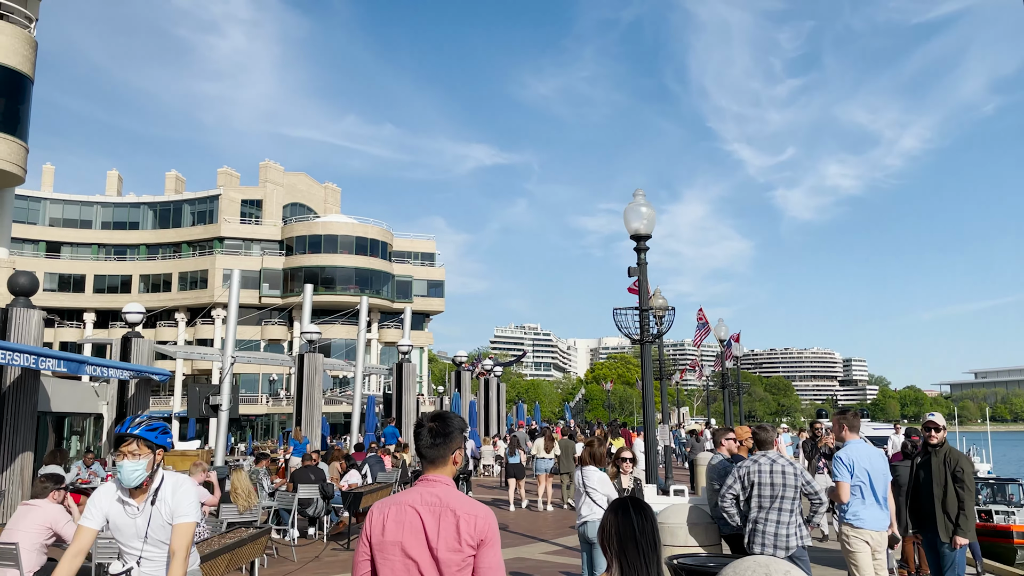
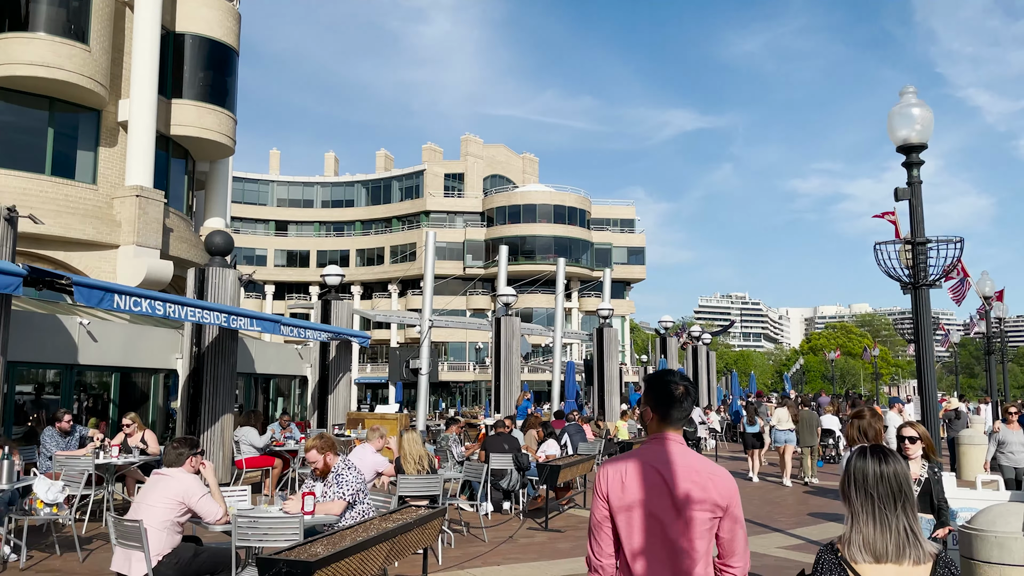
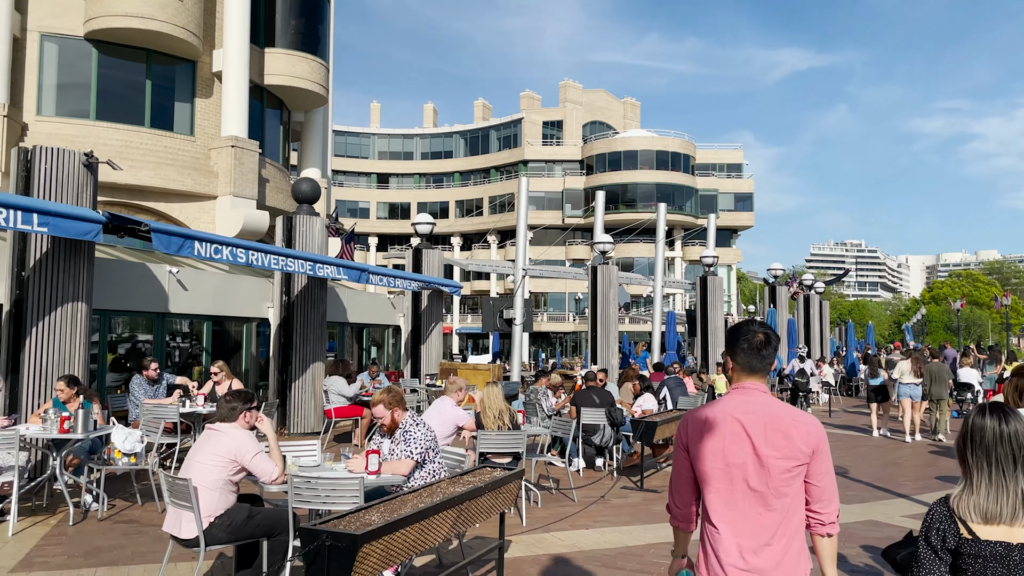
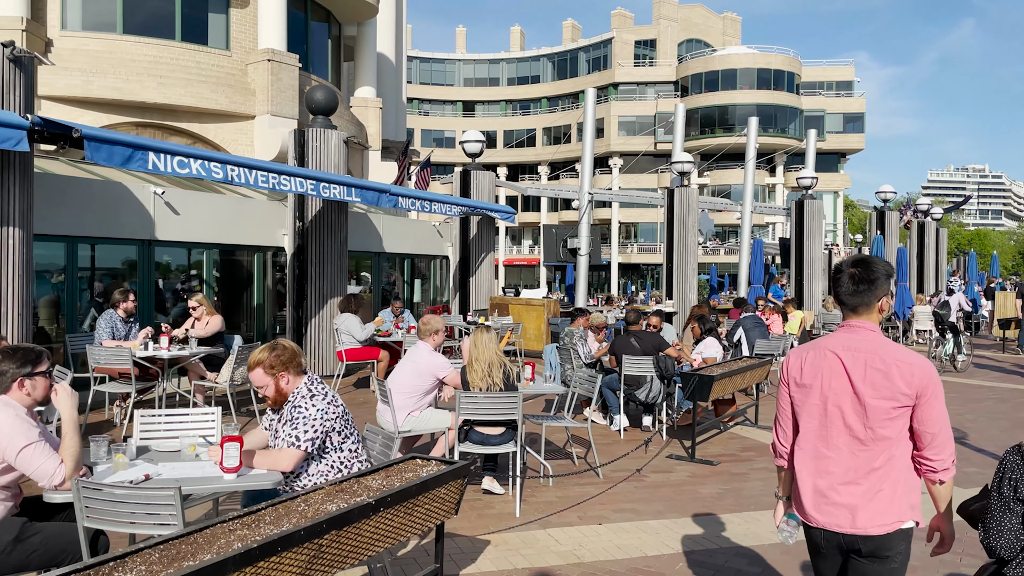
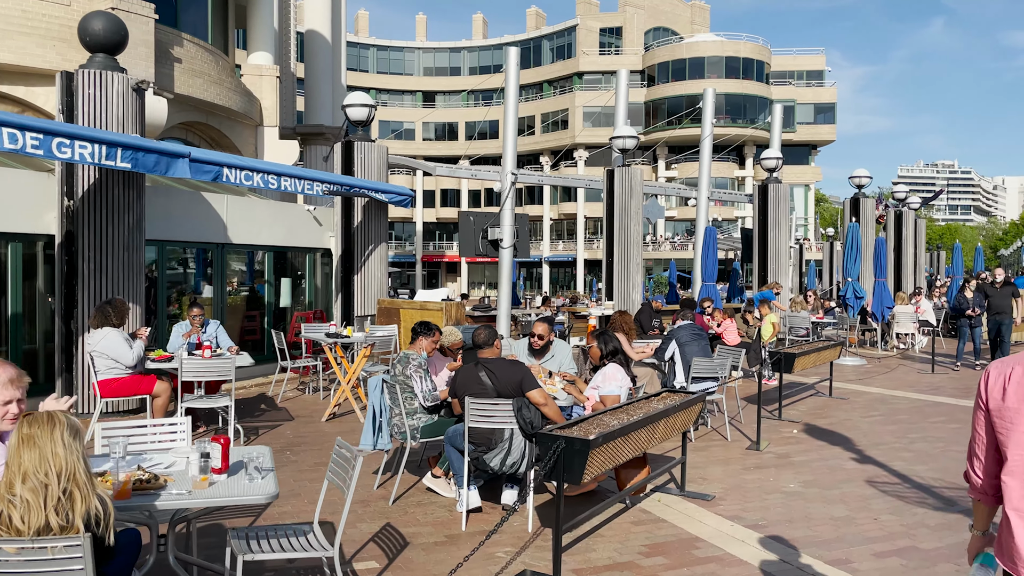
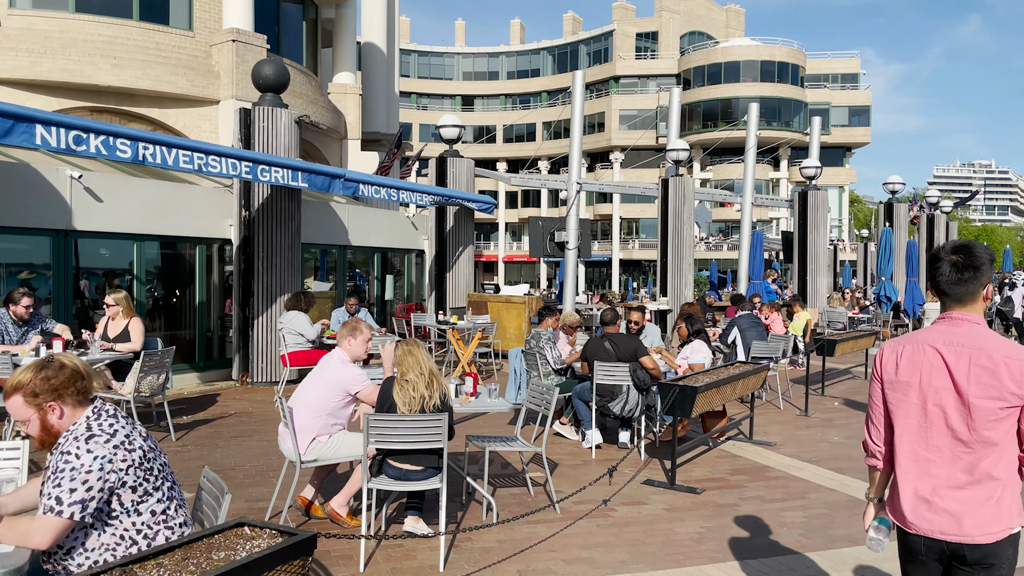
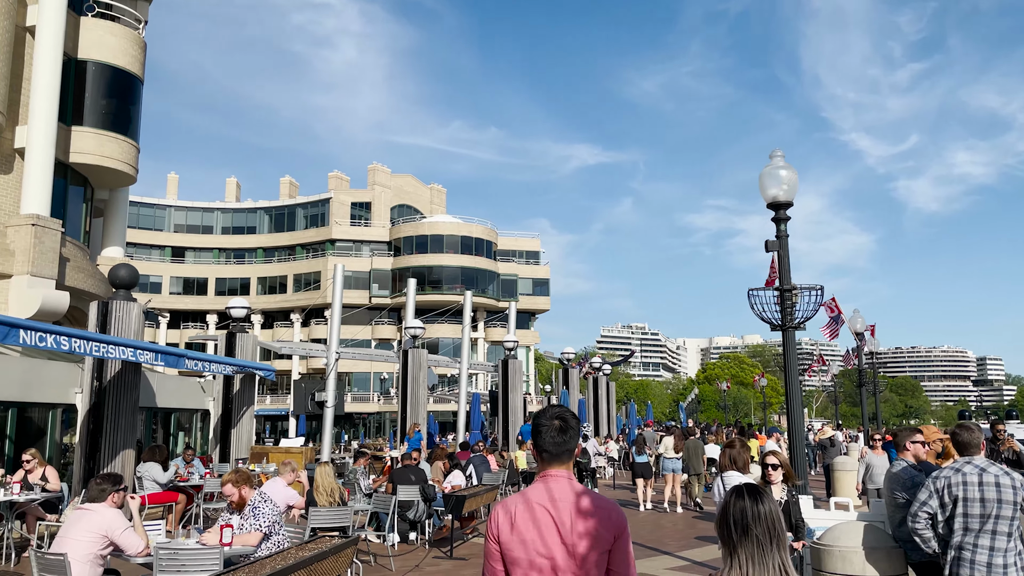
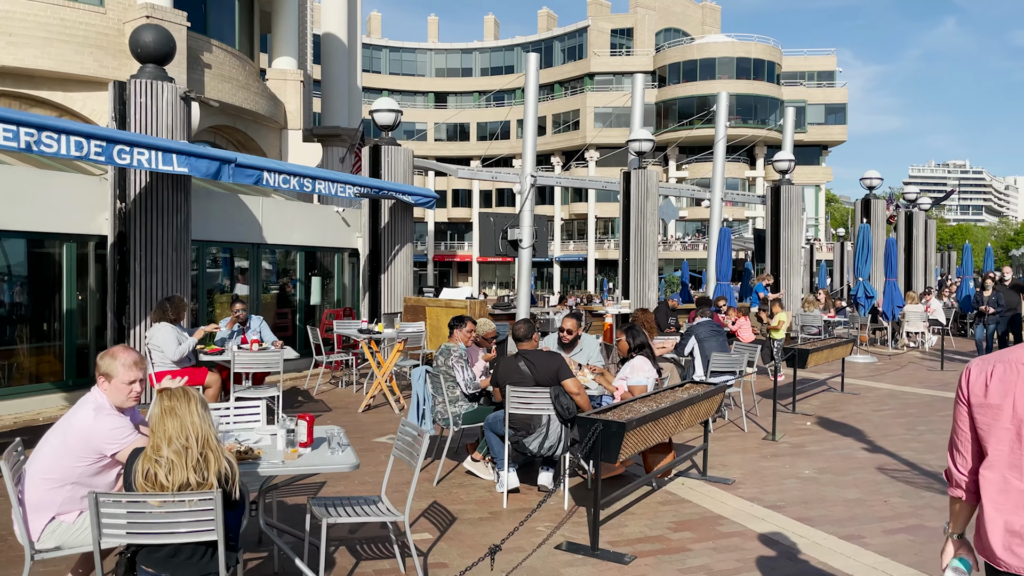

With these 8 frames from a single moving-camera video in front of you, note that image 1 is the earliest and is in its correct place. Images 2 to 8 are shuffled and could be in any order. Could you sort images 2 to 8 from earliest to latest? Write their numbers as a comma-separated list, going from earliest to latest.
7, 2, 3, 4, 6, 8, 5
